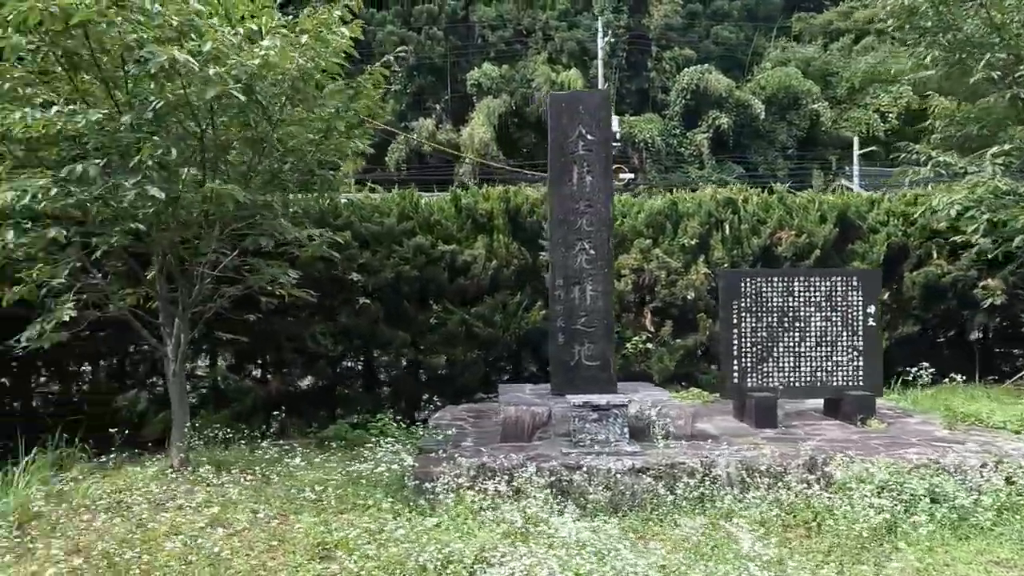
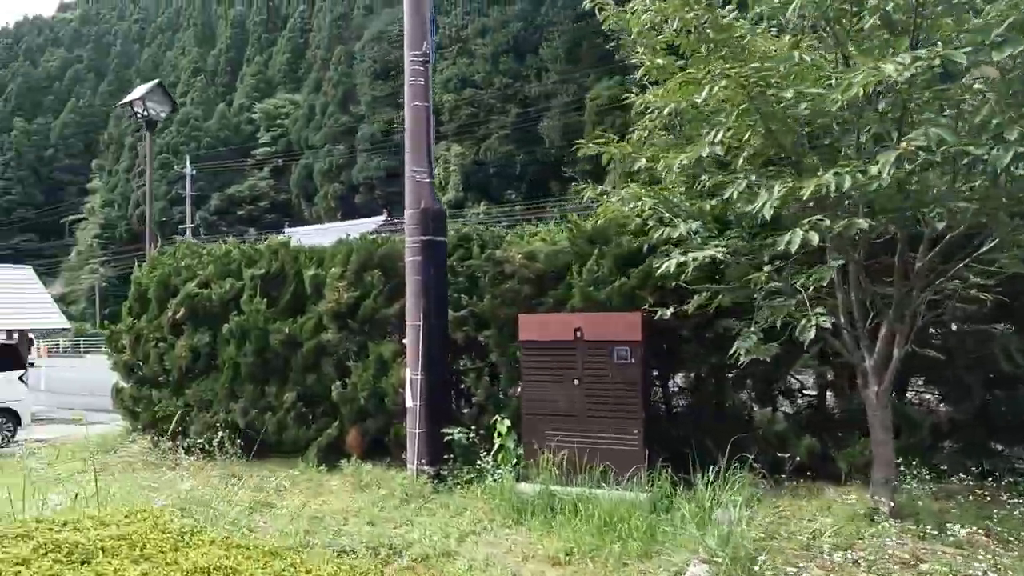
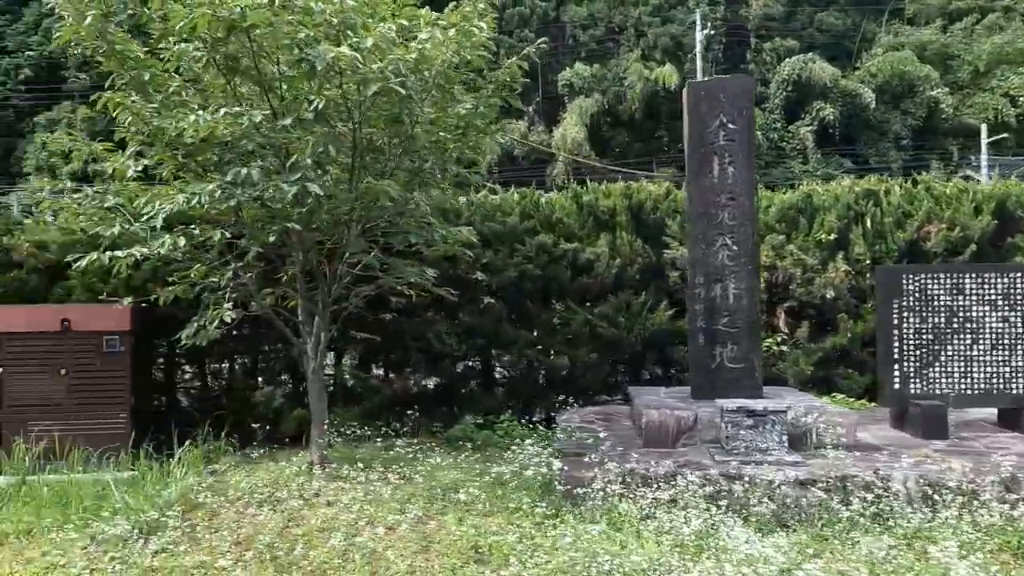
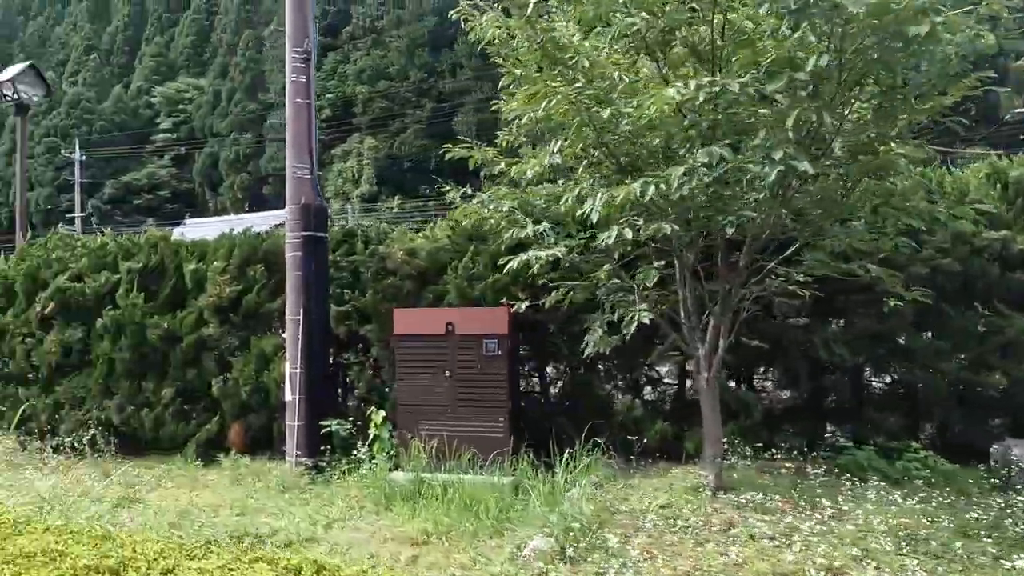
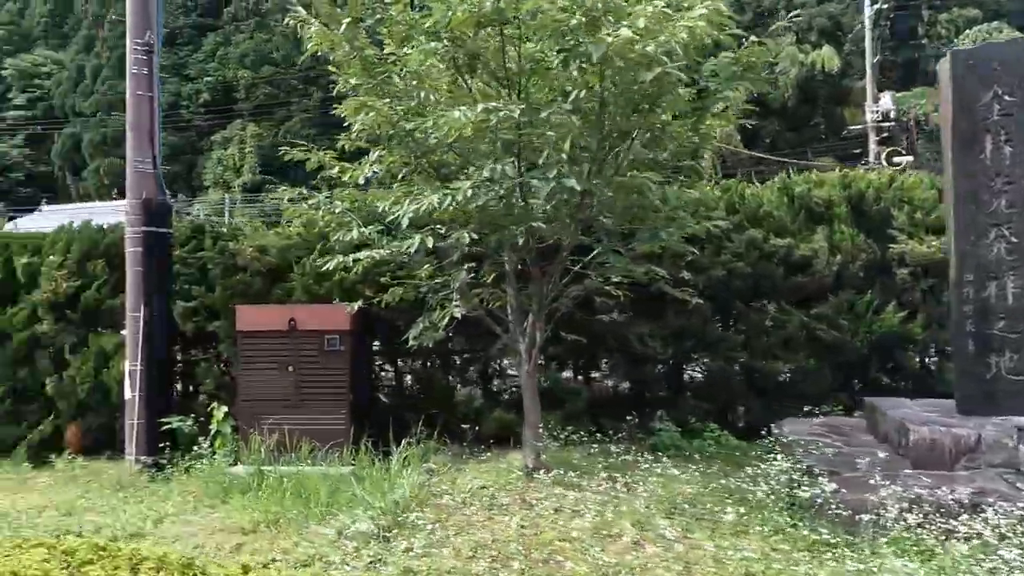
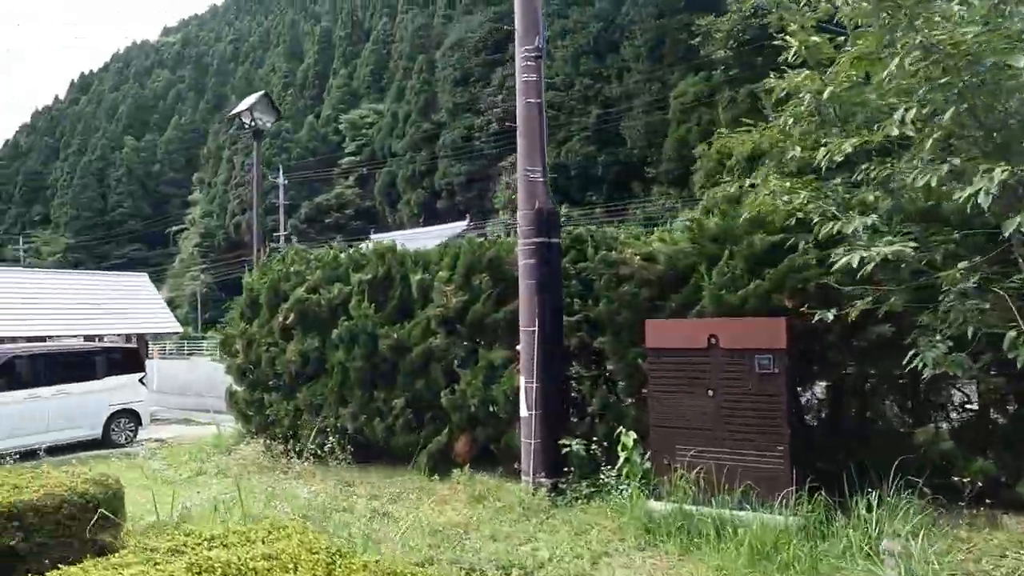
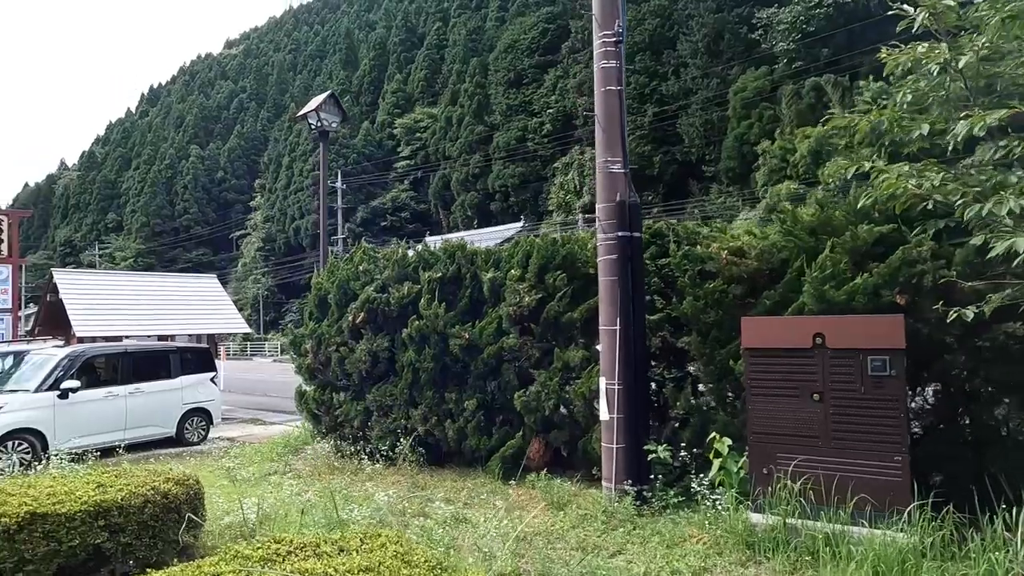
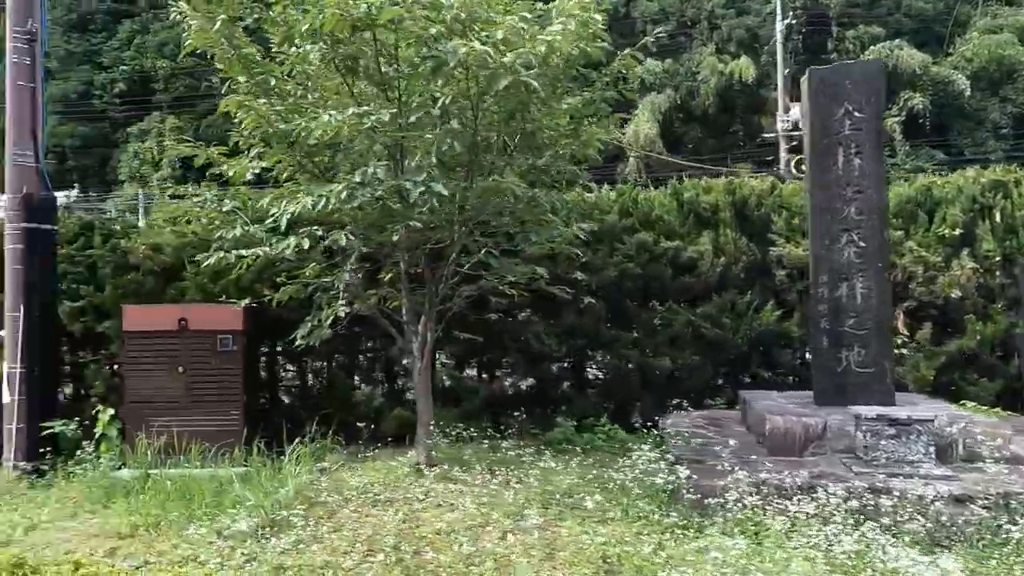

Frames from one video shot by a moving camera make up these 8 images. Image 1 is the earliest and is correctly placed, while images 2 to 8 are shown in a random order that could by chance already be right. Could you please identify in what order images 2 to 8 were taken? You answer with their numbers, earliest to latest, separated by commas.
3, 8, 5, 4, 2, 6, 7
